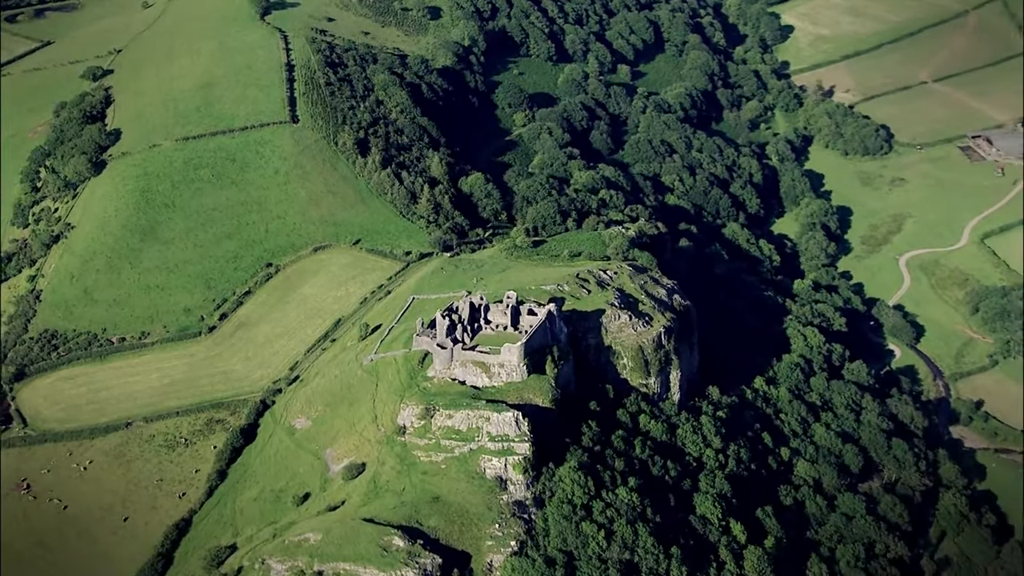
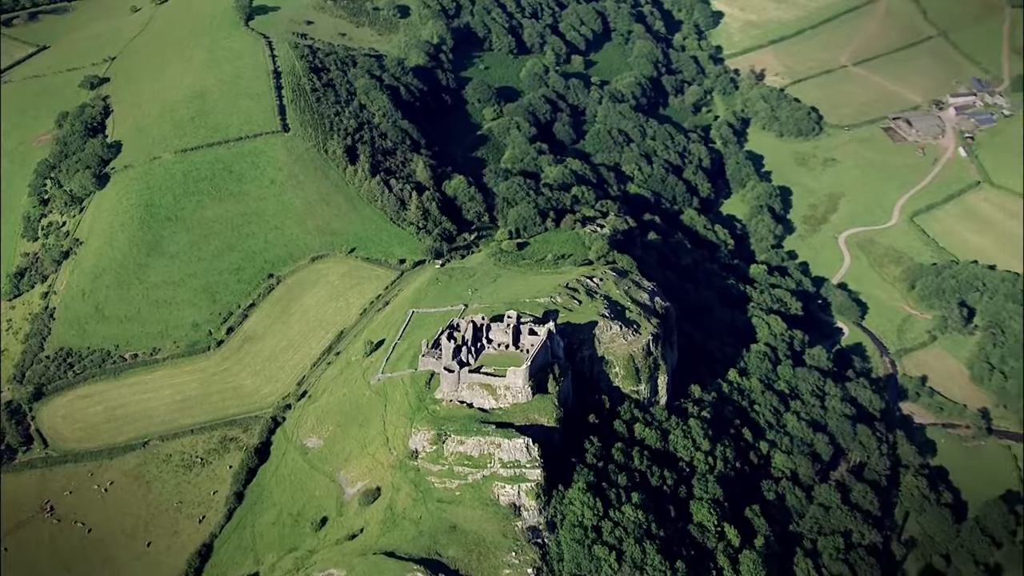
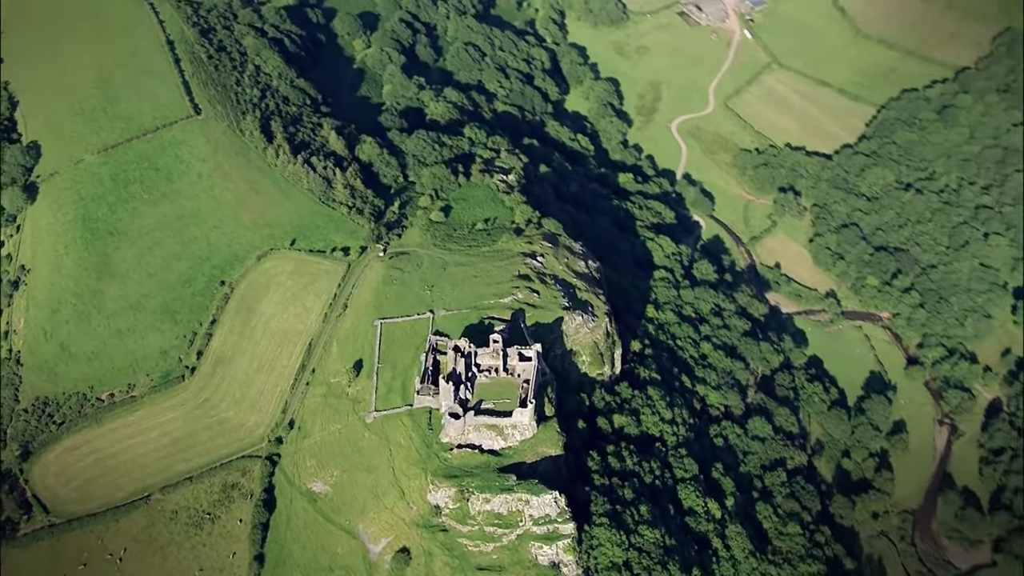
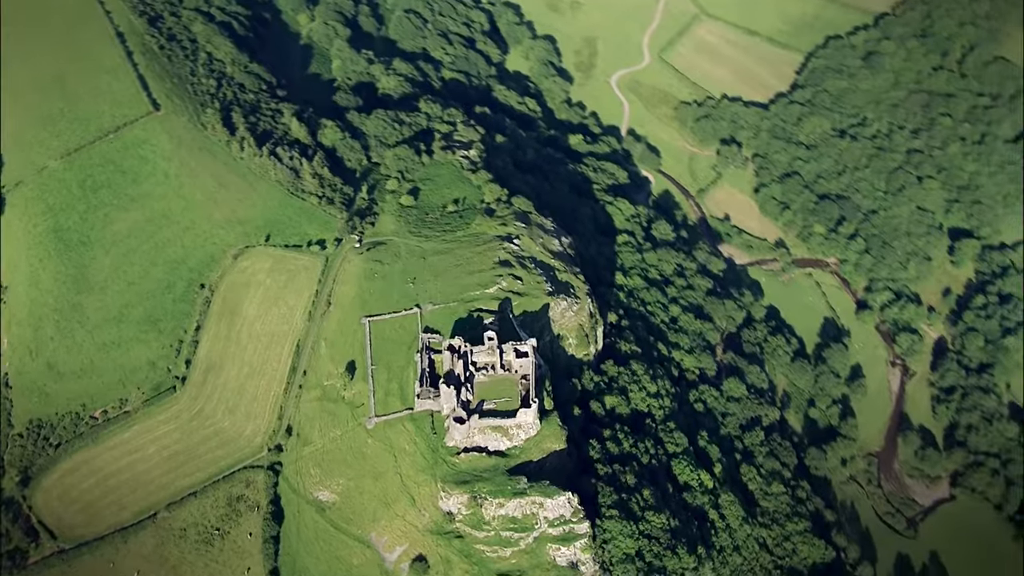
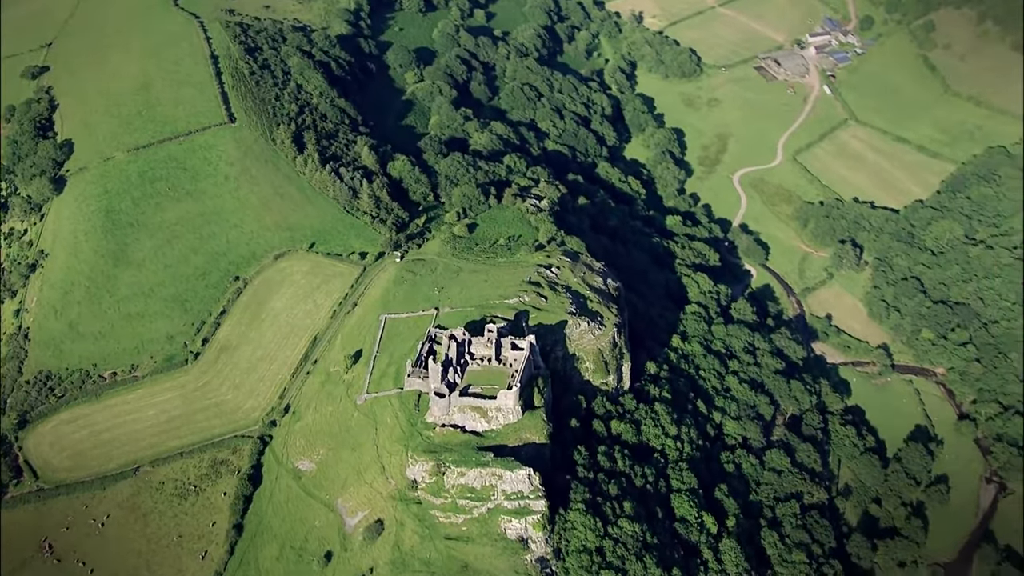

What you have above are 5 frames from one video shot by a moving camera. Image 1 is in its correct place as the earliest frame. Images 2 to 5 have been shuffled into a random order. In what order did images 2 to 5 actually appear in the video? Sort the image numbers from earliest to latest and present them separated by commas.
2, 5, 3, 4
